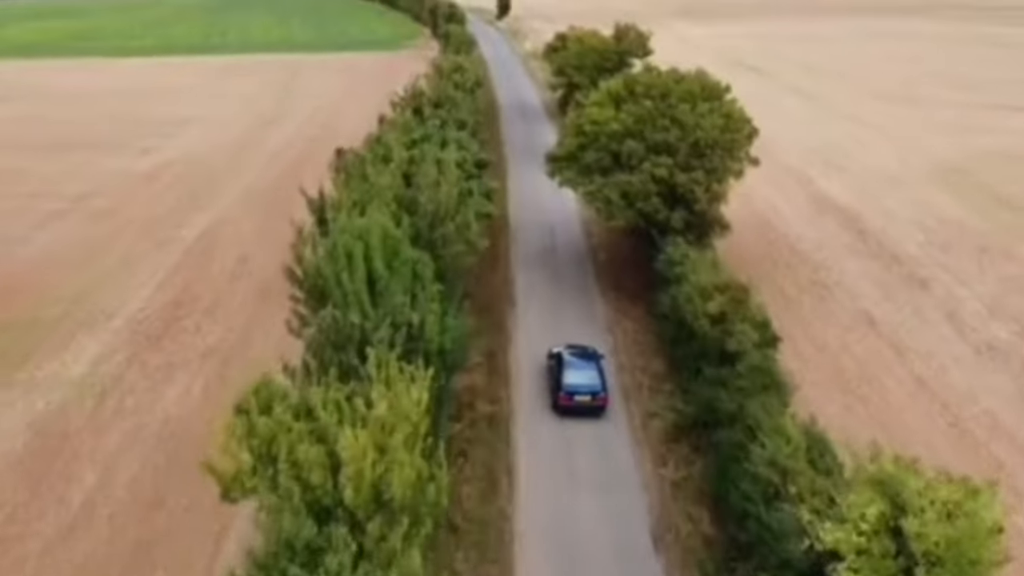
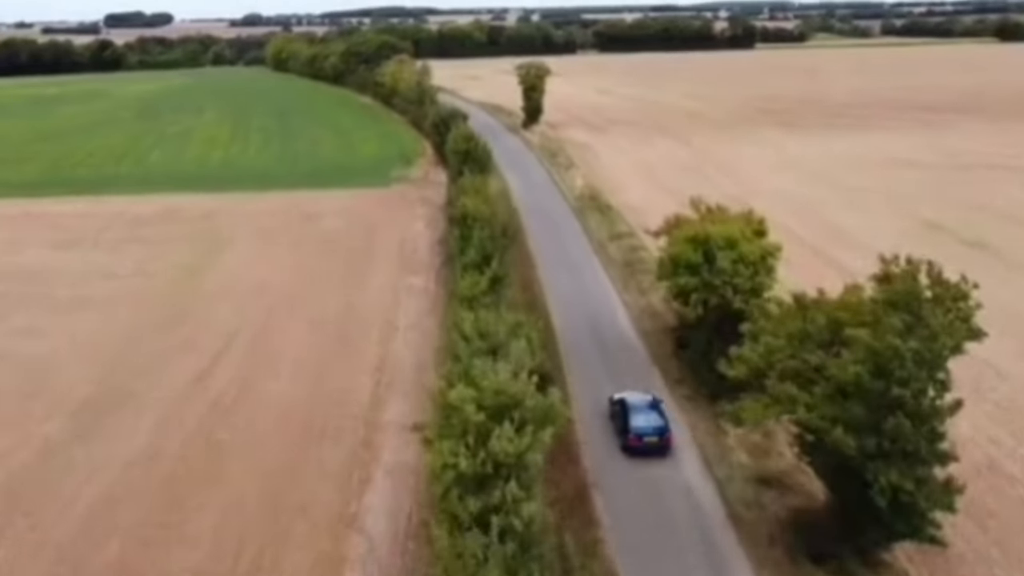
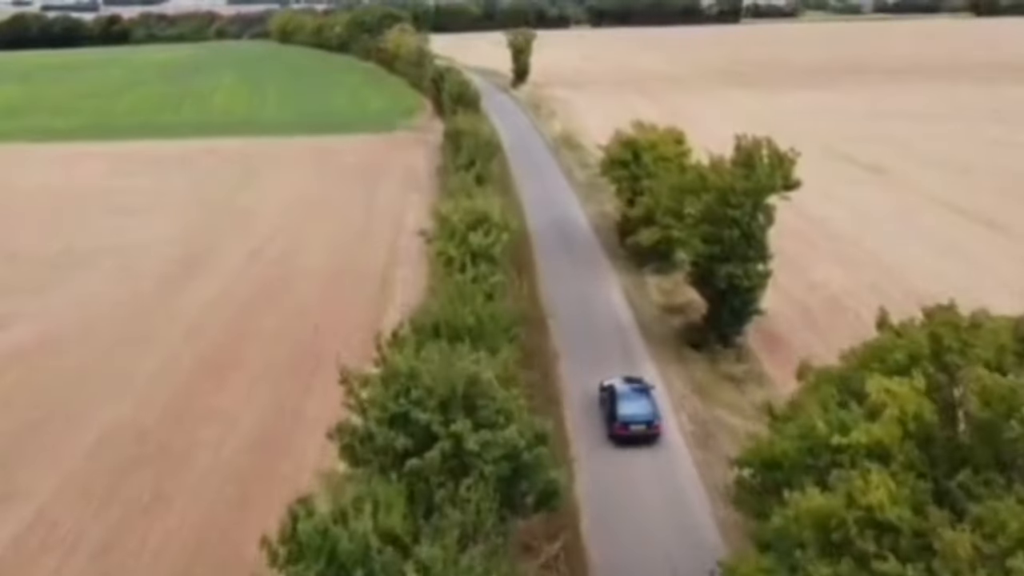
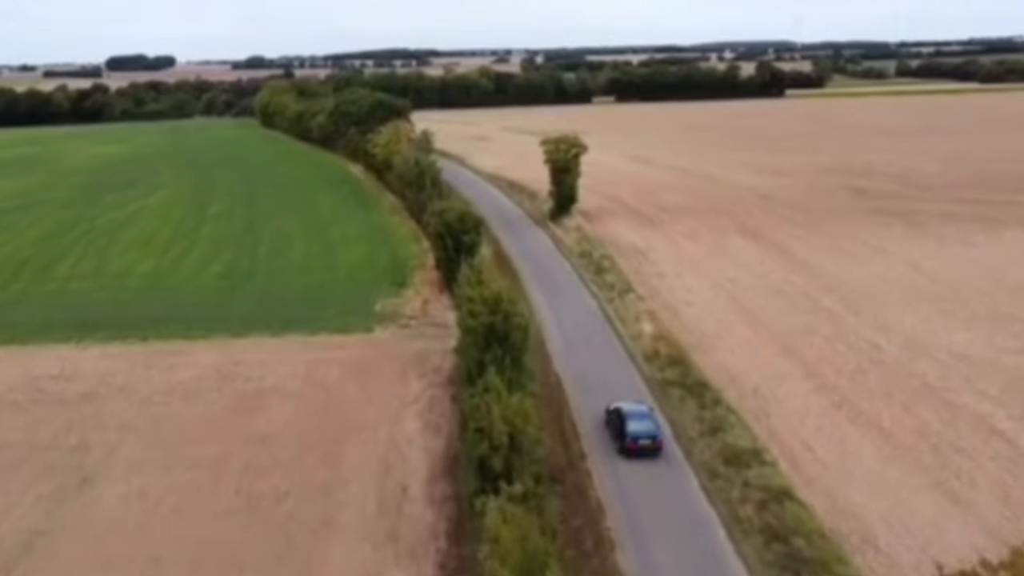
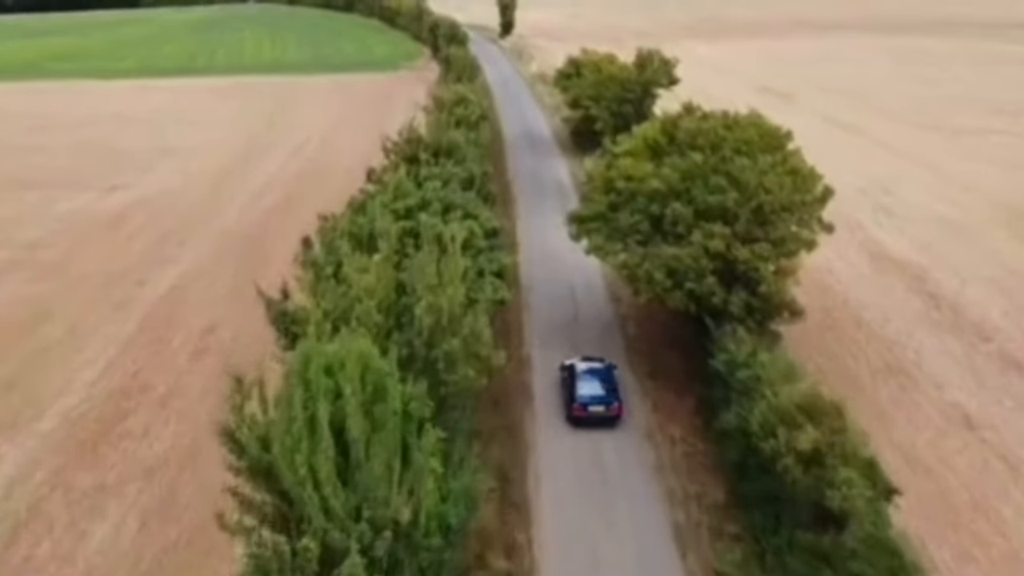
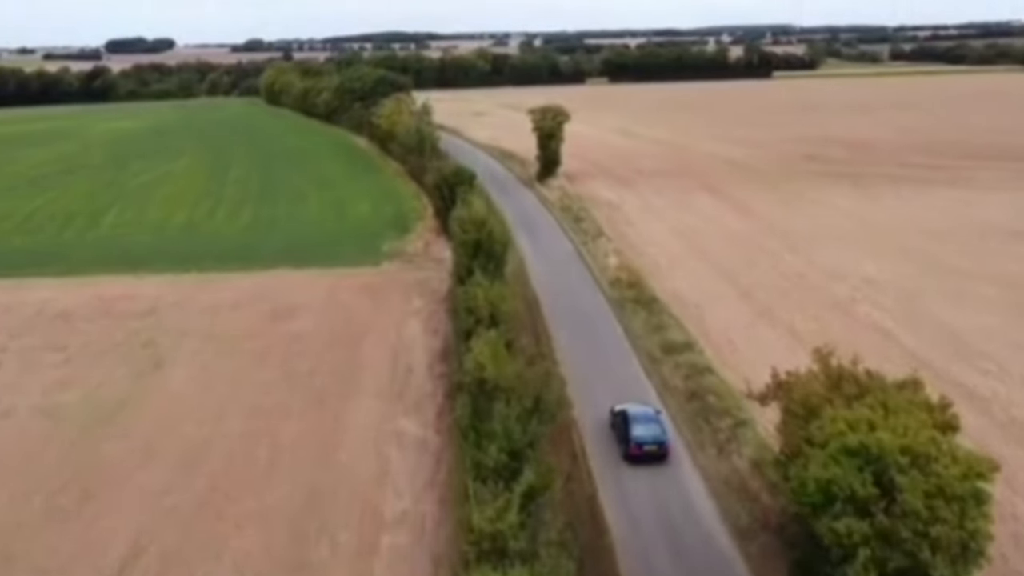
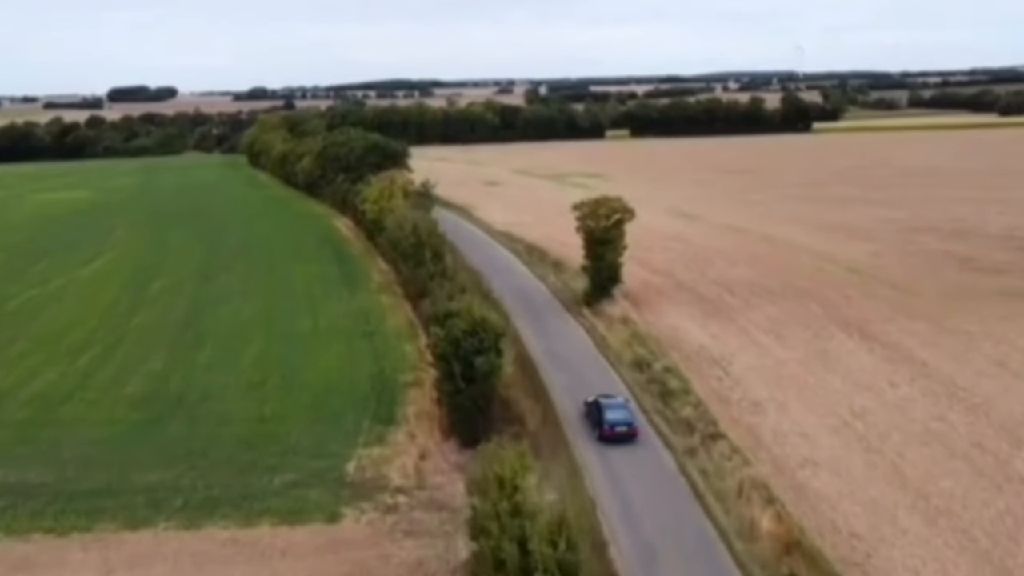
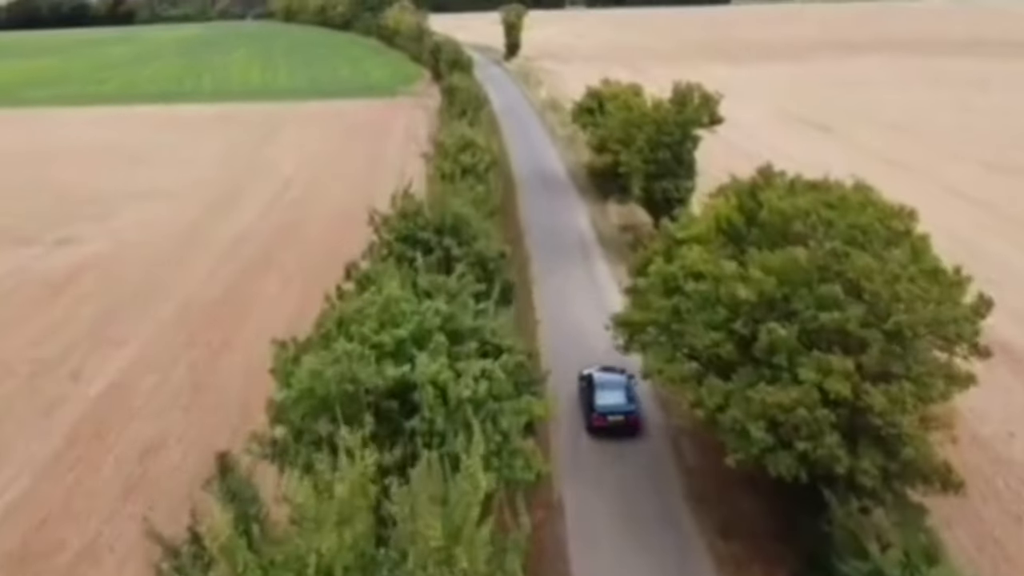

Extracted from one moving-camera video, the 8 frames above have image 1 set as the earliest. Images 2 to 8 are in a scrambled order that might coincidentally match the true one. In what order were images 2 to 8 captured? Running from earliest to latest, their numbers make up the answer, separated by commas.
5, 8, 3, 2, 6, 4, 7
